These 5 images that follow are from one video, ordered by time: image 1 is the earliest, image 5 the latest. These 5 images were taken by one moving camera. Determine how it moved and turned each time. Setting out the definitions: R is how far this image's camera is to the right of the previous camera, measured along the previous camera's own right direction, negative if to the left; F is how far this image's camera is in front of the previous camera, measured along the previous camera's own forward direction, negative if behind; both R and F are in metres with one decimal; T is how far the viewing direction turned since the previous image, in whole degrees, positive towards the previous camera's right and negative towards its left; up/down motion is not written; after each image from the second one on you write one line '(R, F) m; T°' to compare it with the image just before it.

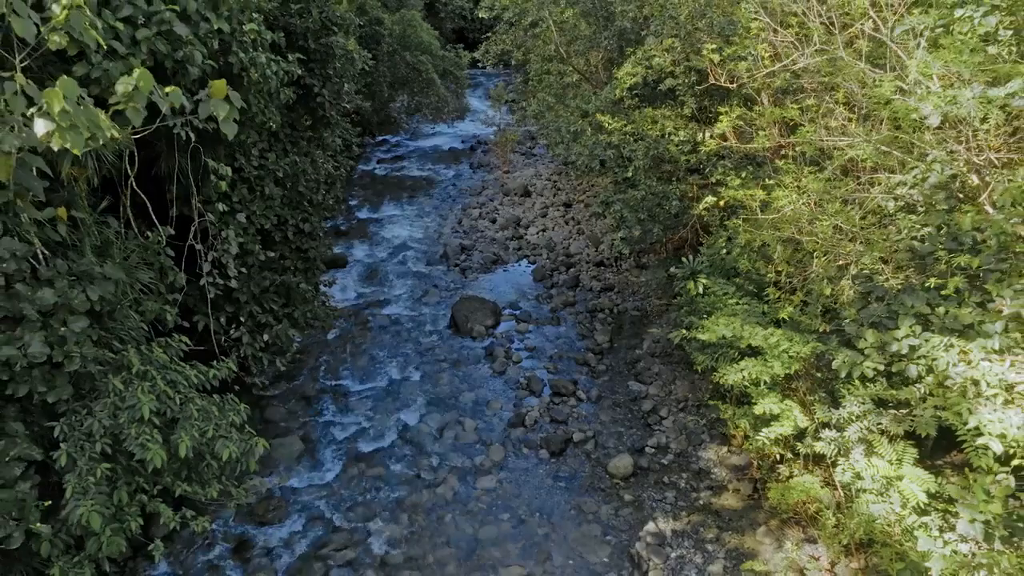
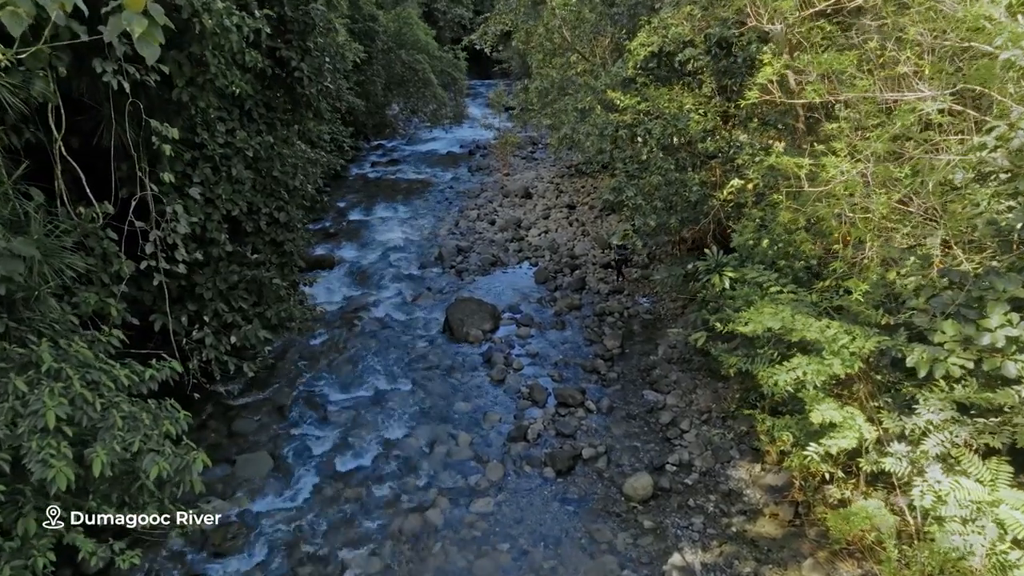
(0.0, +0.8) m; 0°
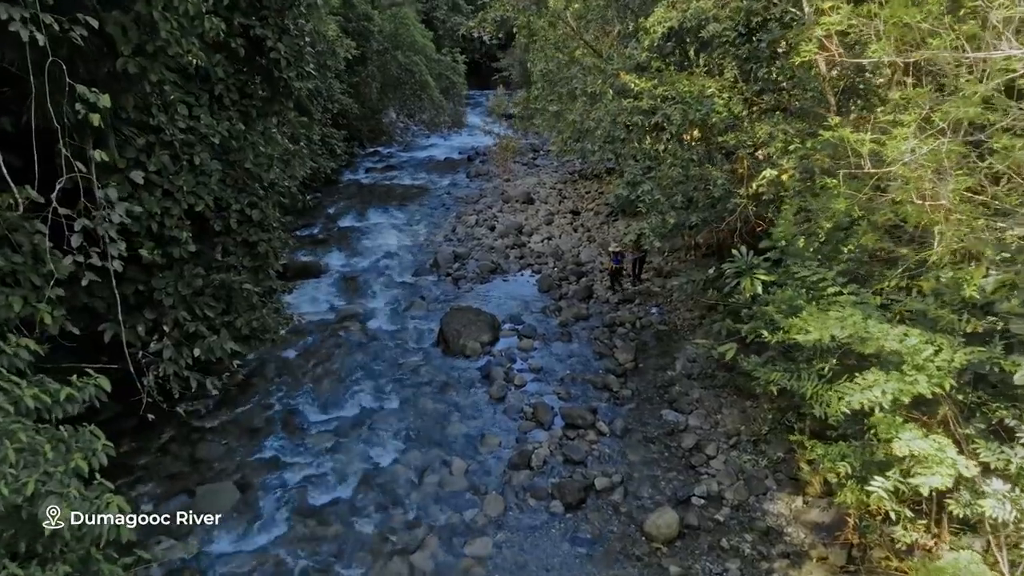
(0.0, +0.7) m; 0°
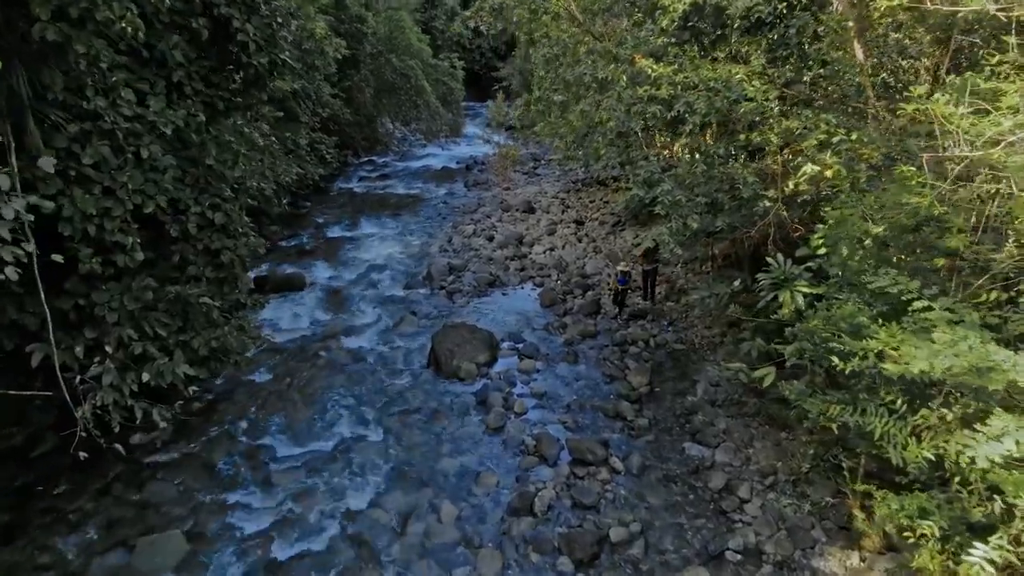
(0.0, +0.7) m; 0°
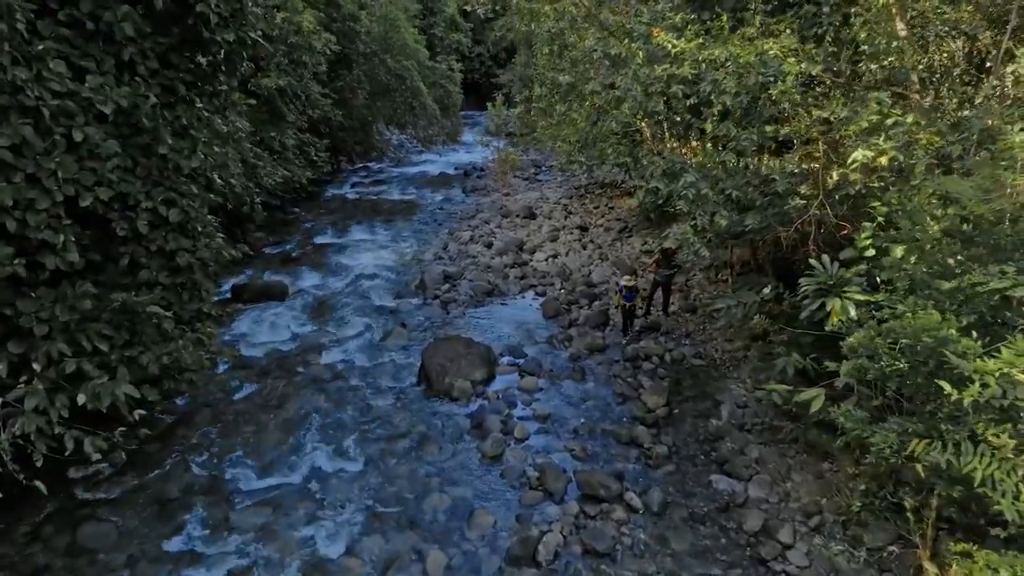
(0.0, +0.6) m; 0°
